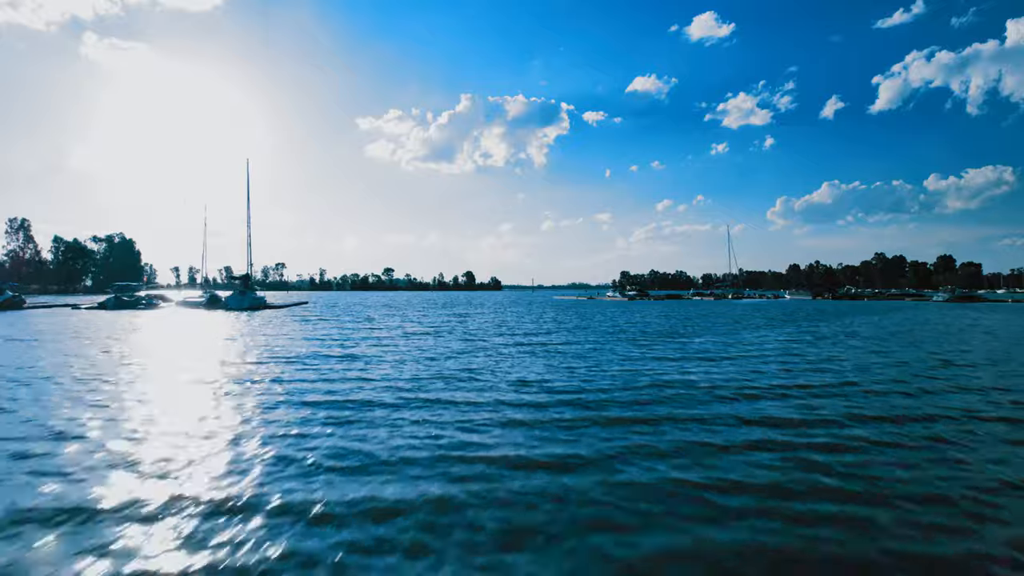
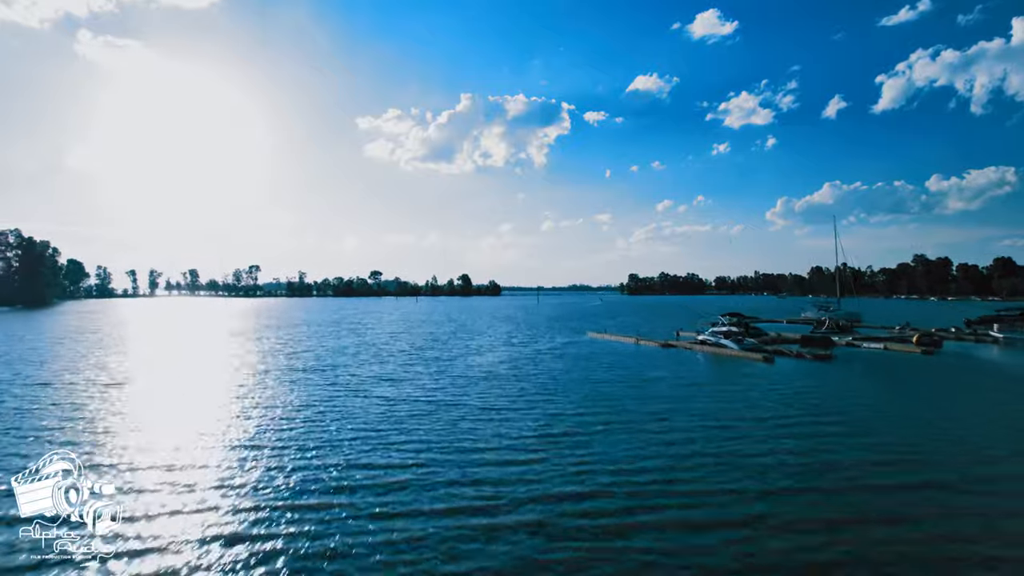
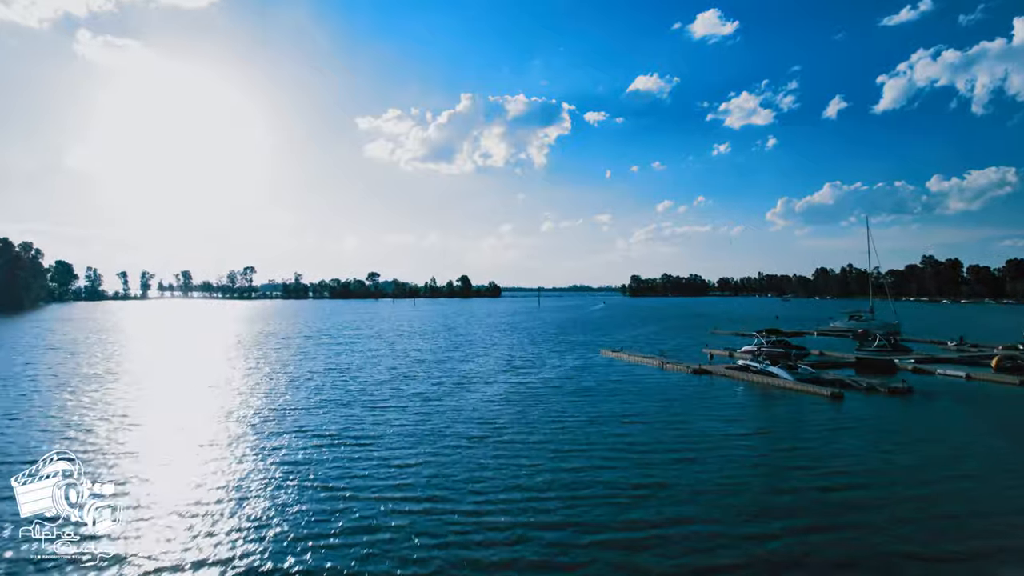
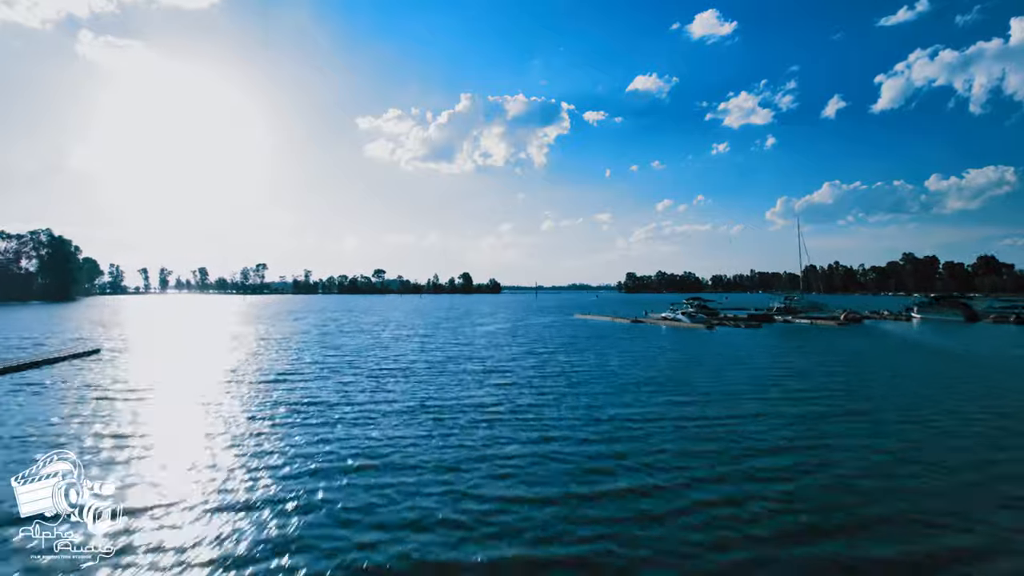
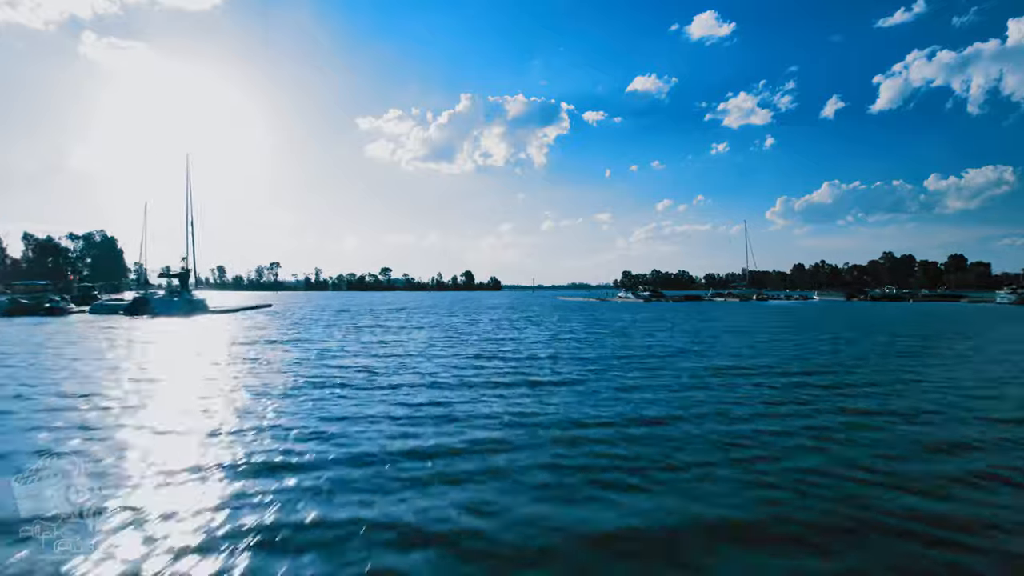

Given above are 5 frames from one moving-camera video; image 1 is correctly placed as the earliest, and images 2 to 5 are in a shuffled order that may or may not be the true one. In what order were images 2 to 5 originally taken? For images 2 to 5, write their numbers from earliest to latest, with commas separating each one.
5, 4, 2, 3
